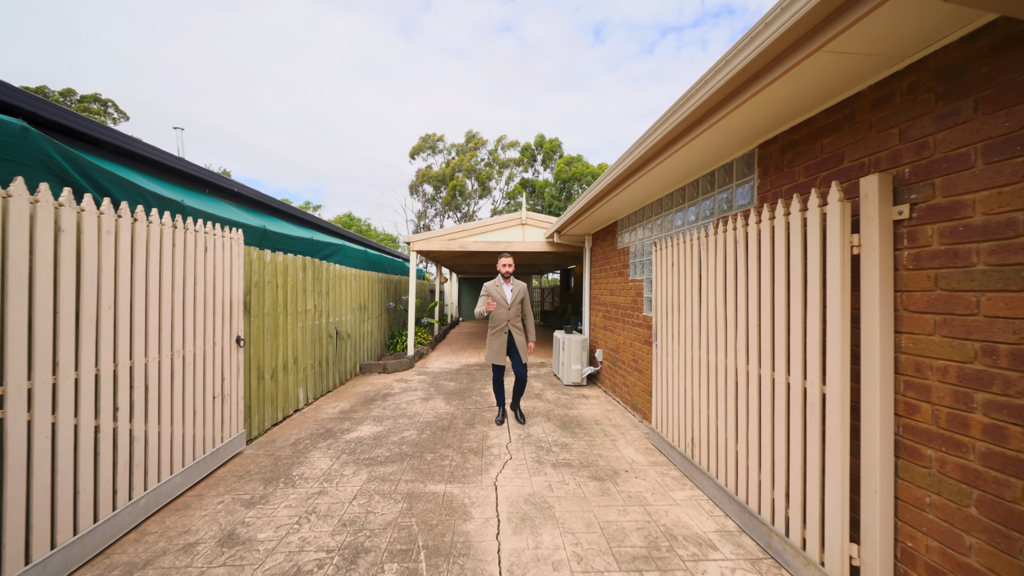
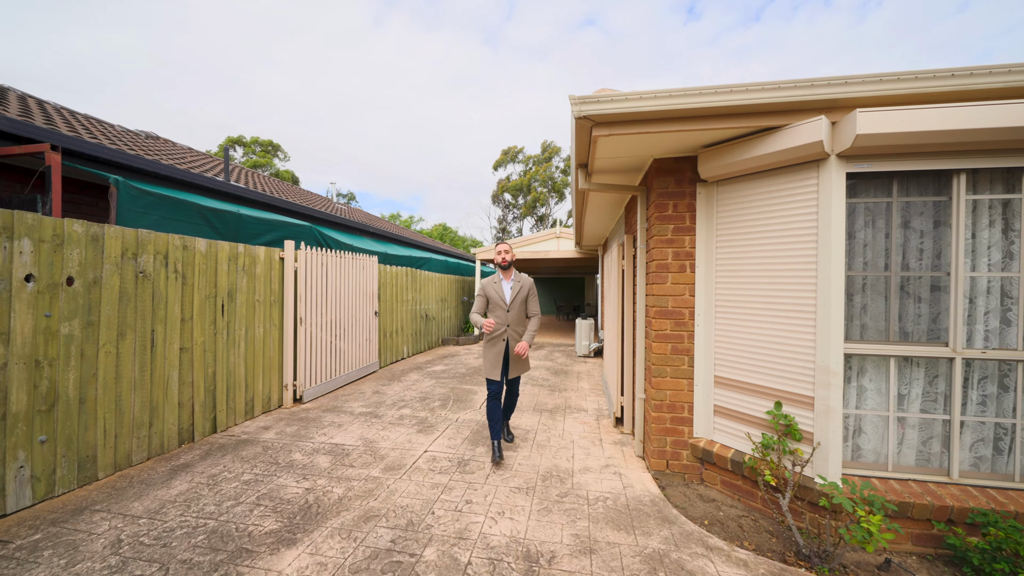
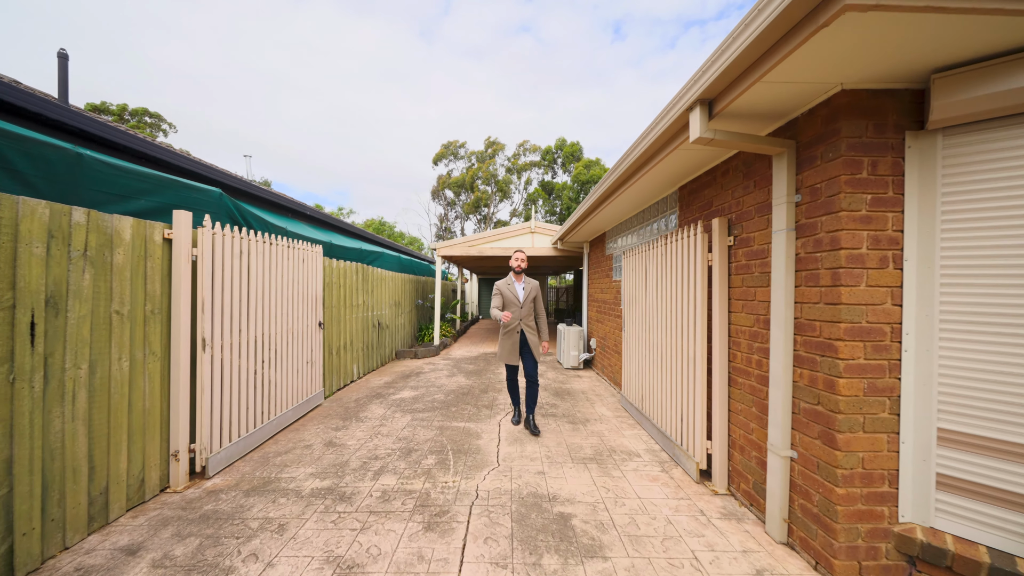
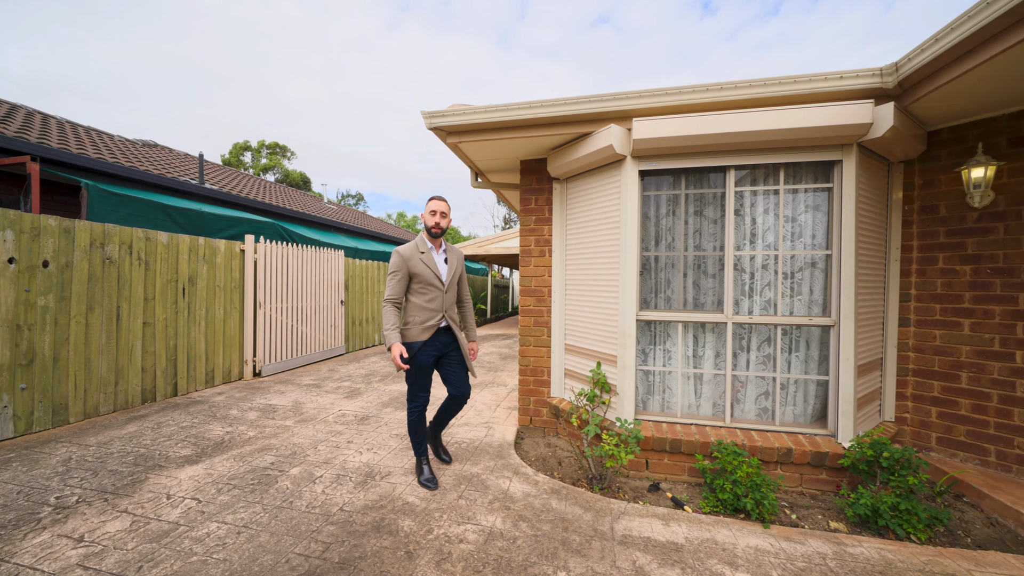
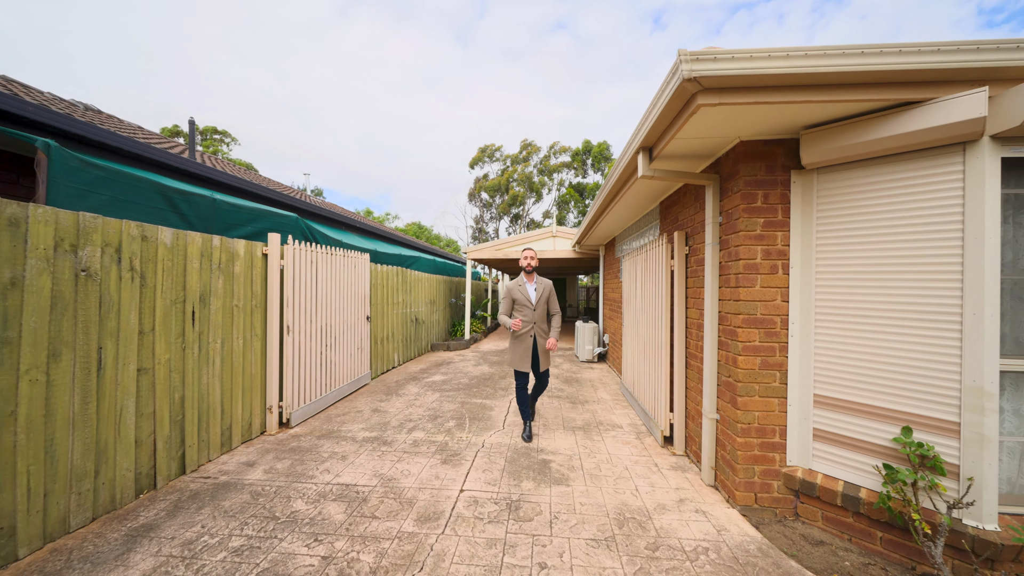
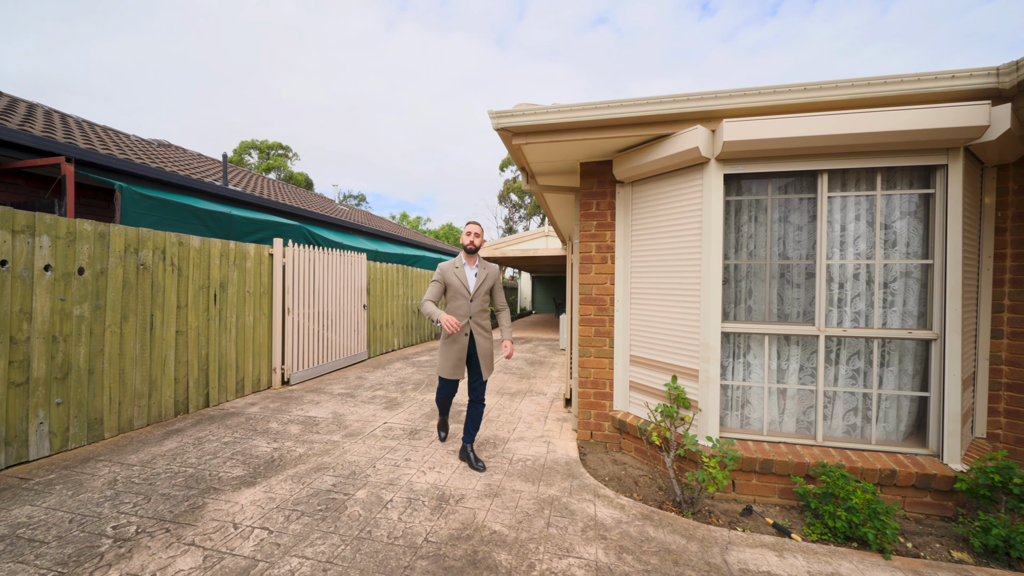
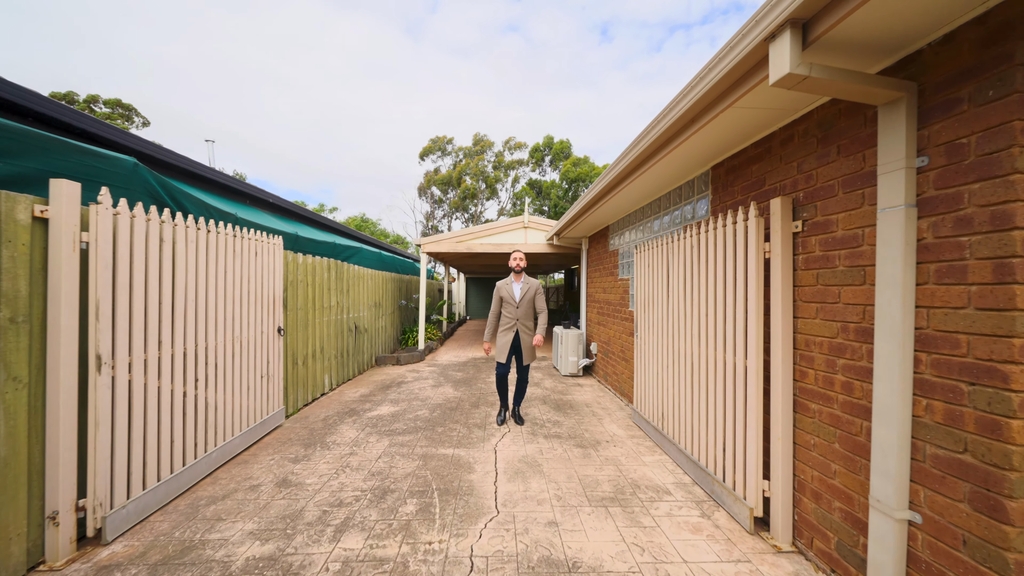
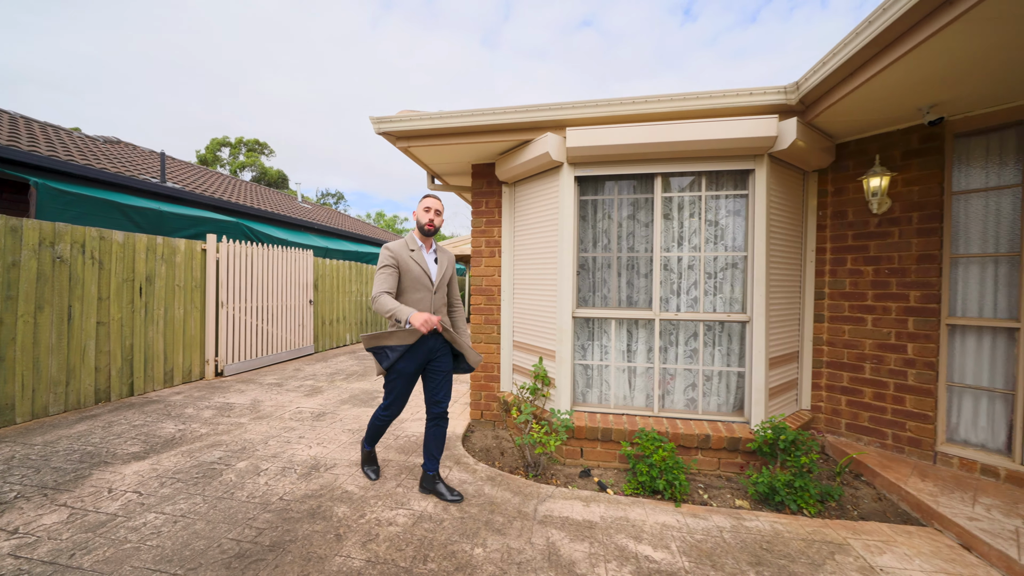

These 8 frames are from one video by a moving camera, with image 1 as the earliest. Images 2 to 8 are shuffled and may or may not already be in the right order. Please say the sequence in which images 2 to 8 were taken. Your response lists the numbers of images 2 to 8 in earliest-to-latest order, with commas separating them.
7, 3, 5, 2, 6, 4, 8
